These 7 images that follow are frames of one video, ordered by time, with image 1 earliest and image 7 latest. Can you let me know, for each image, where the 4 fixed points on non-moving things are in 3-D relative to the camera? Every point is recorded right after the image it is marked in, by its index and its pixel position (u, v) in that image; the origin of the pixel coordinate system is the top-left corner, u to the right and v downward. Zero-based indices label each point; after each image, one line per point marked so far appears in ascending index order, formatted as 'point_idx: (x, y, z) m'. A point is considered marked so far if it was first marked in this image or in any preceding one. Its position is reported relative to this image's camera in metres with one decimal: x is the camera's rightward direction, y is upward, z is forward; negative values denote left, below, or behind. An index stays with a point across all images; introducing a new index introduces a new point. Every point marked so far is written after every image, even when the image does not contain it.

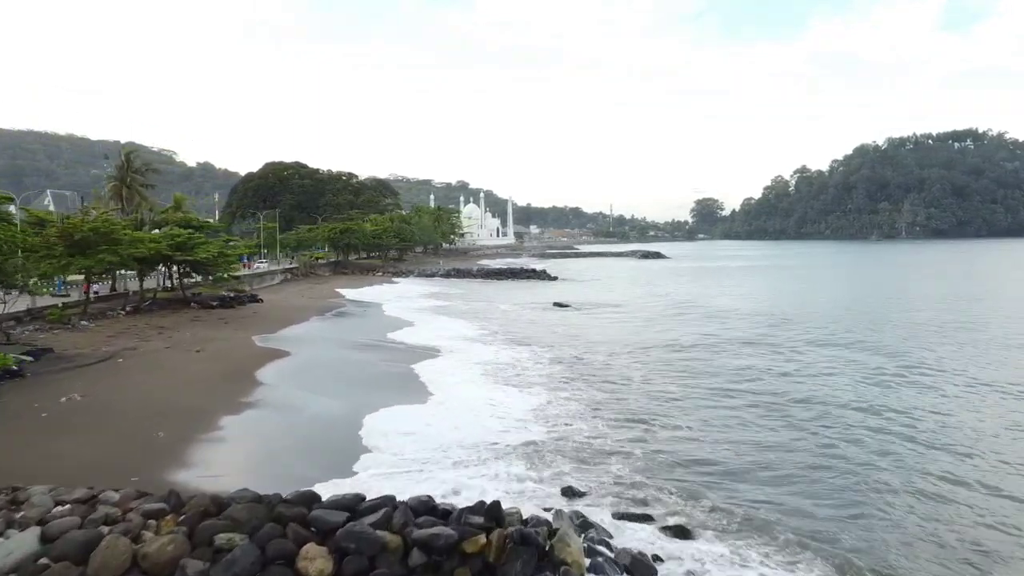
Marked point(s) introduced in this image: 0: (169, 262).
0: (-11.2, +0.9, +19.4) m
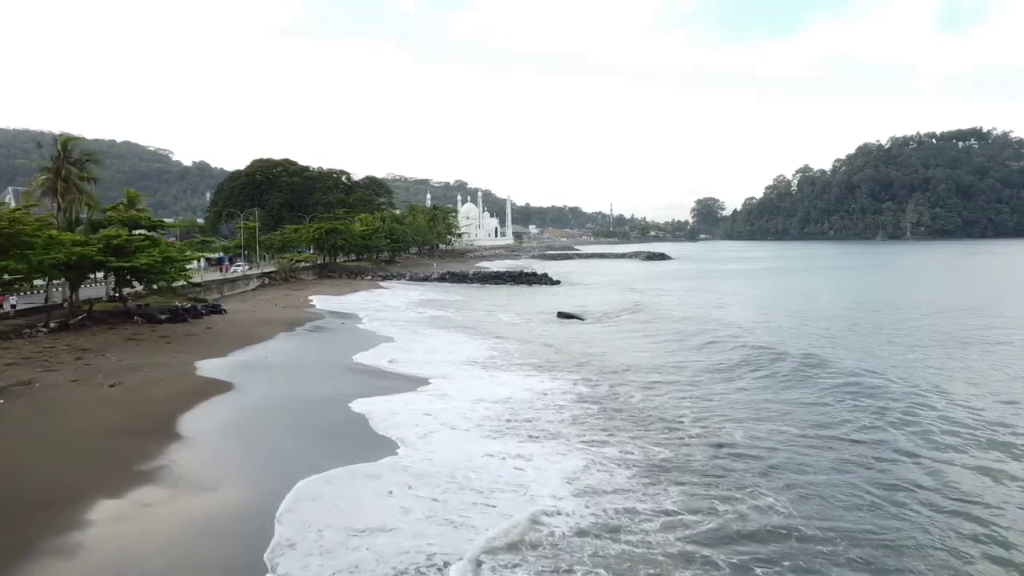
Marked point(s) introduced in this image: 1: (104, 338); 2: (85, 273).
0: (-11.2, +0.6, +16.3) m
1: (-10.5, -1.3, +15.2) m
2: (-11.7, +0.4, +16.3) m
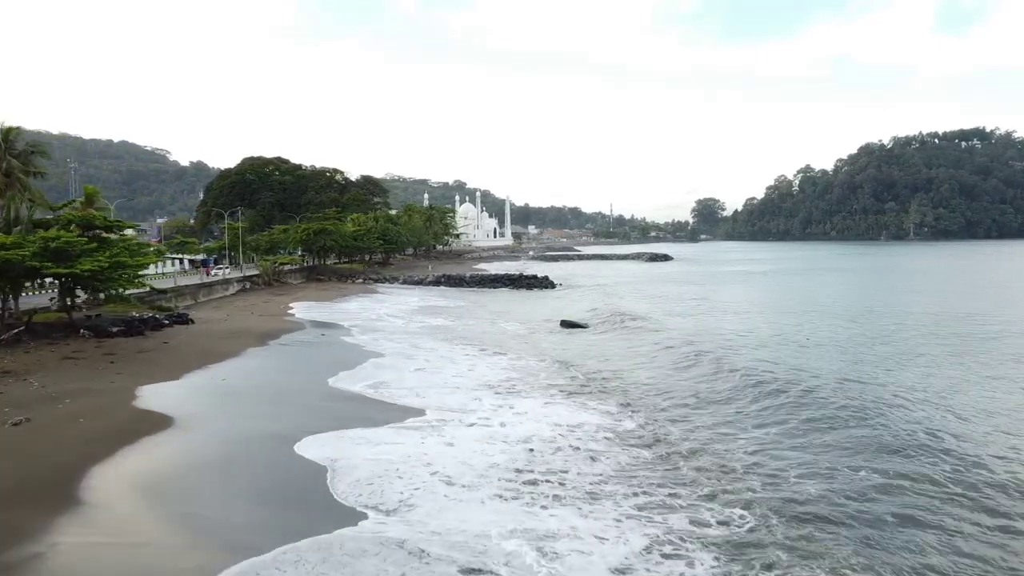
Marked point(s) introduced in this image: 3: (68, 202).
0: (-11.2, +0.3, +14.1) m
1: (-10.5, -1.5, +13.0) m
2: (-11.7, +0.2, +14.1) m
3: (-14.1, +2.7, +19.1) m
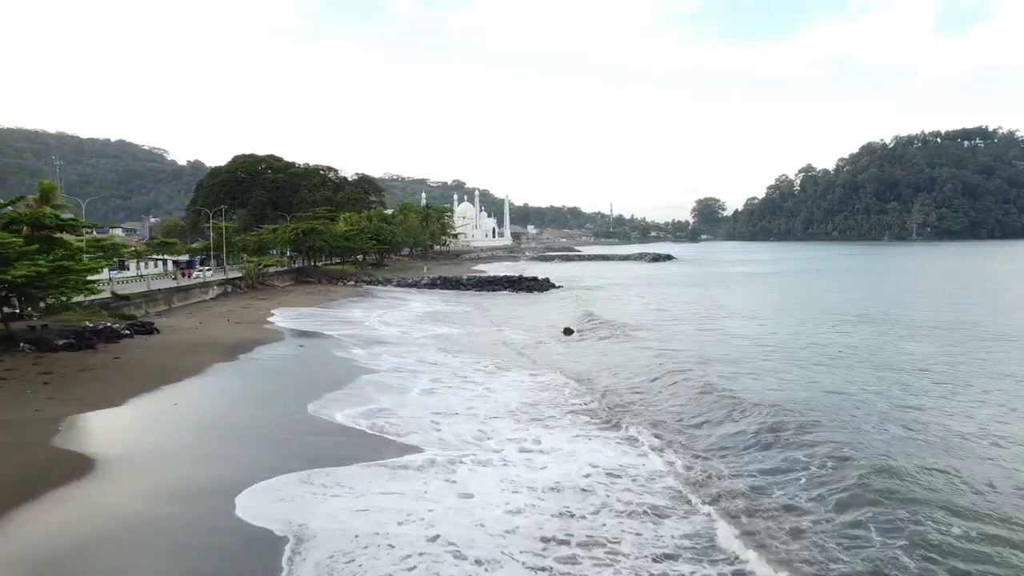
0: (-11.2, +0.1, +12.2) m
1: (-10.5, -1.7, +11.1) m
2: (-11.7, 0.0, +12.2) m
3: (-14.2, +2.6, +17.2) m
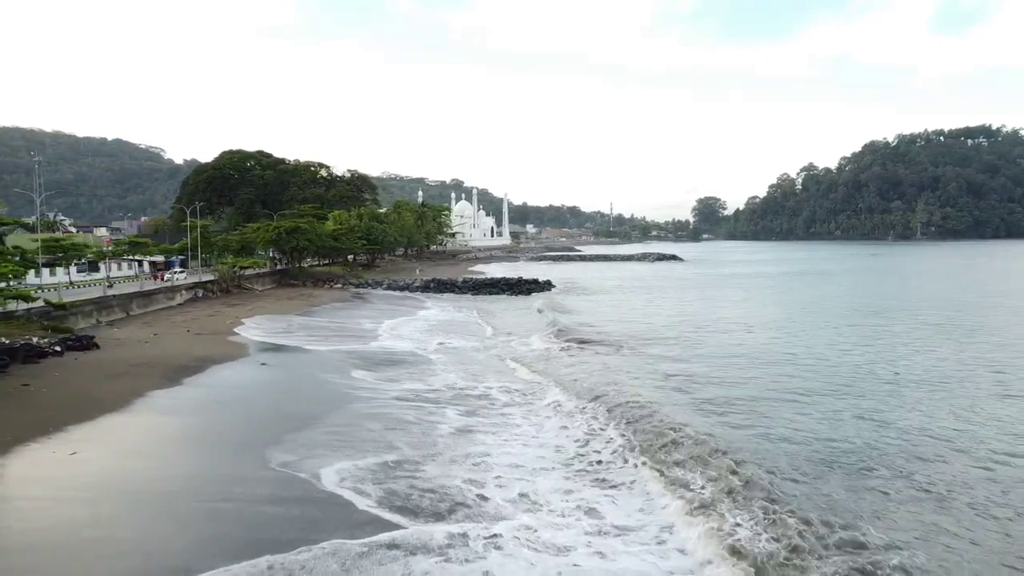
0: (-11.2, -0.1, +9.7) m
1: (-10.5, -1.9, +8.6) m
2: (-11.7, -0.2, +9.7) m
3: (-14.2, +2.4, +14.6) m
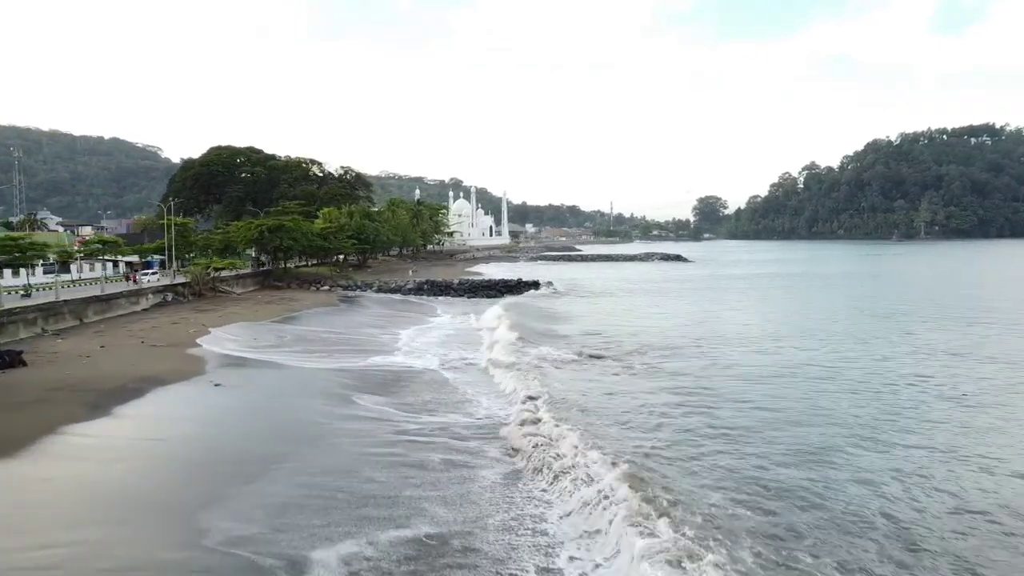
0: (-11.2, -0.2, +7.5) m
1: (-10.4, -2.0, +6.4) m
2: (-11.7, -0.3, +7.5) m
3: (-14.2, +2.2, +12.4) m
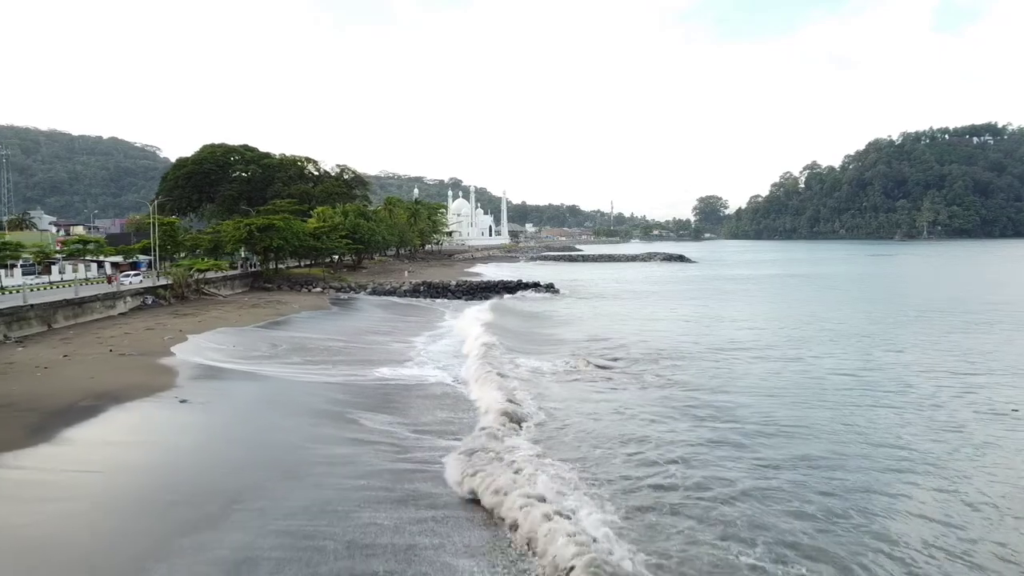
0: (-11.2, -0.3, +6.2) m
1: (-10.4, -2.1, +5.1) m
2: (-11.7, -0.4, +6.2) m
3: (-14.1, +2.1, +11.2) m
